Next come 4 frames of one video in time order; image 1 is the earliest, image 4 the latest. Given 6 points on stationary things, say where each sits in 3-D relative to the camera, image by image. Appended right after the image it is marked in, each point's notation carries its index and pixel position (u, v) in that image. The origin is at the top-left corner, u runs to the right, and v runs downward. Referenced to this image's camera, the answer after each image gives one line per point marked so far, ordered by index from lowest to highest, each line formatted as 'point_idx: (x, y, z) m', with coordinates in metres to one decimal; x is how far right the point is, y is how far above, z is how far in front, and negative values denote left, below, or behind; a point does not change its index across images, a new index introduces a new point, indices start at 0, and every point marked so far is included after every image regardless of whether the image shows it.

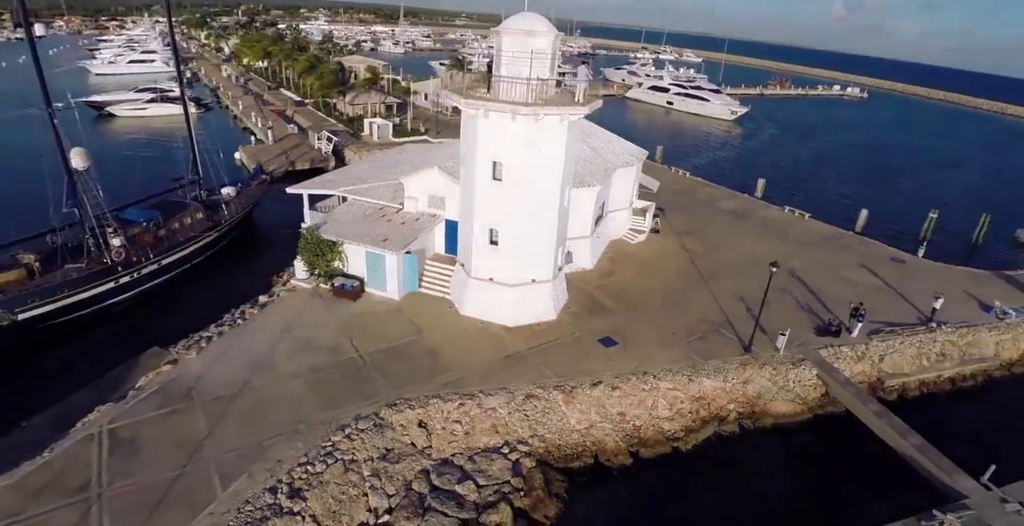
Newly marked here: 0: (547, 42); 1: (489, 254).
0: (+1.1, +7.1, +16.9) m
1: (-0.8, +0.3, +19.3) m
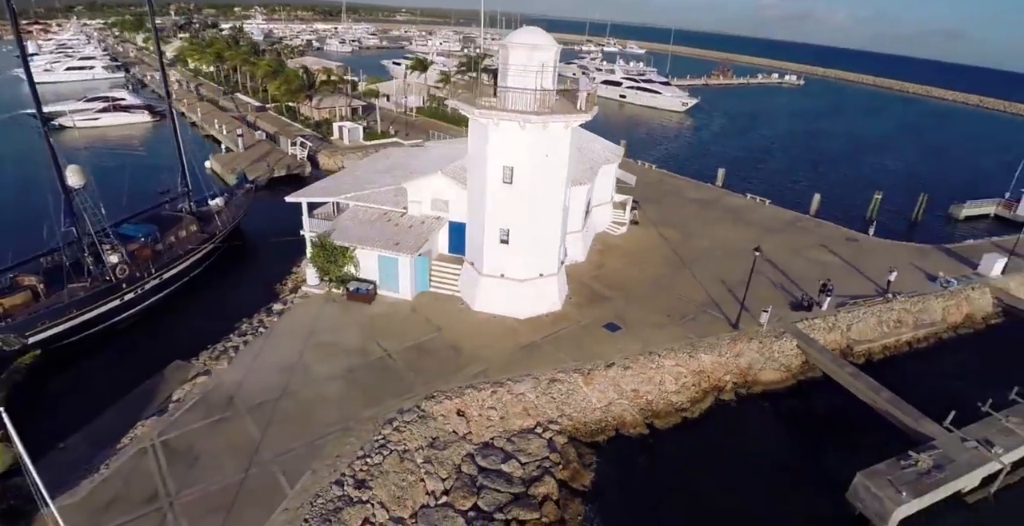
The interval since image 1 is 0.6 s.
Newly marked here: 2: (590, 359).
0: (+1.3, +7.2, +18.3) m
1: (-0.4, +0.4, +20.6) m
2: (+2.8, -3.5, +19.0) m
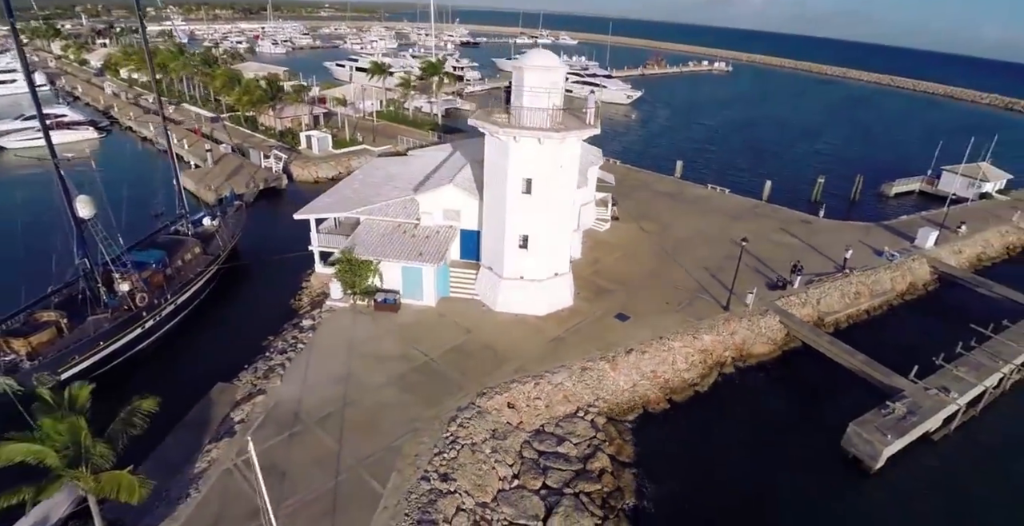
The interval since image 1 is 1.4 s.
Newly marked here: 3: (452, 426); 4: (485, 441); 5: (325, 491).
0: (+1.8, +7.2, +20.1) m
1: (+0.4, +0.3, +22.3) m
2: (+4.0, -3.4, +21.1) m
3: (-1.9, -5.2, +16.7) m
4: (-0.9, -5.6, +16.6) m
5: (-5.2, -6.3, +14.5) m
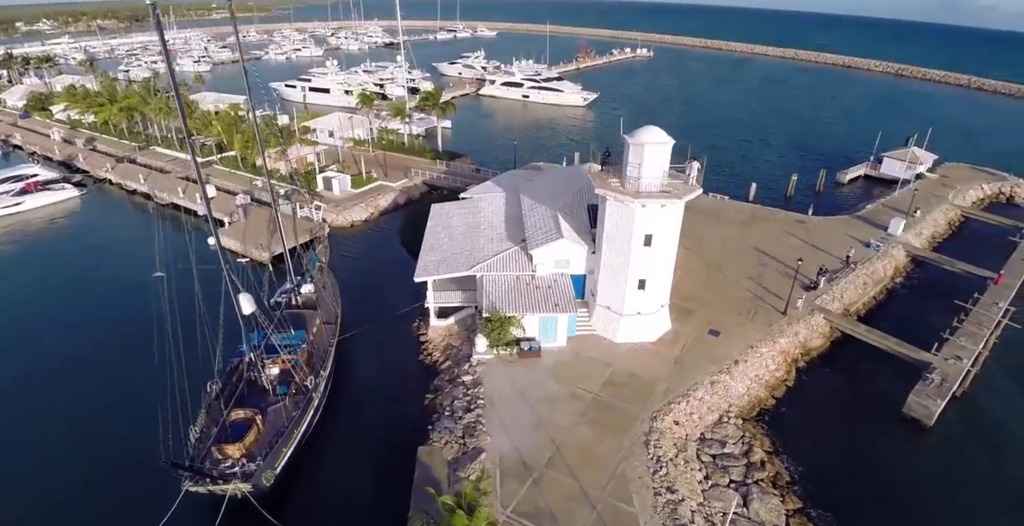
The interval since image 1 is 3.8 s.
0: (+7.4, +5.3, +24.7) m
1: (+6.4, -1.7, +26.9) m
2: (+10.6, -5.0, +26.3) m
3: (+5.5, -7.5, +21.2) m
4: (+6.6, -7.8, +21.3) m
5: (+2.7, -9.0, +18.7) m
